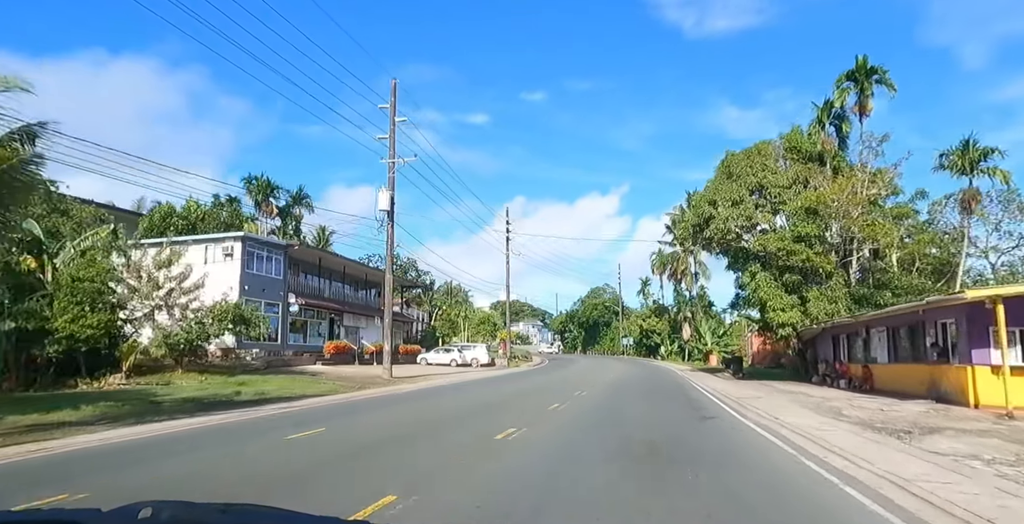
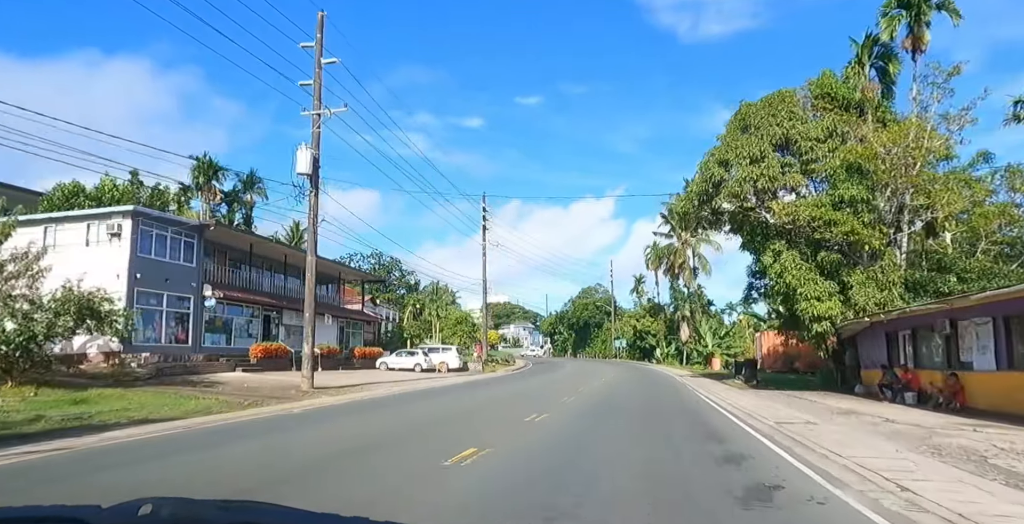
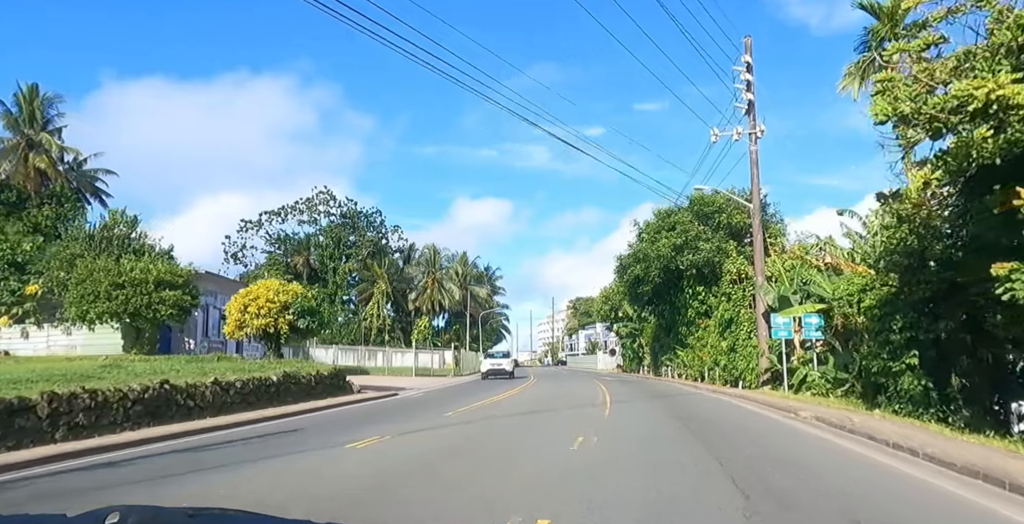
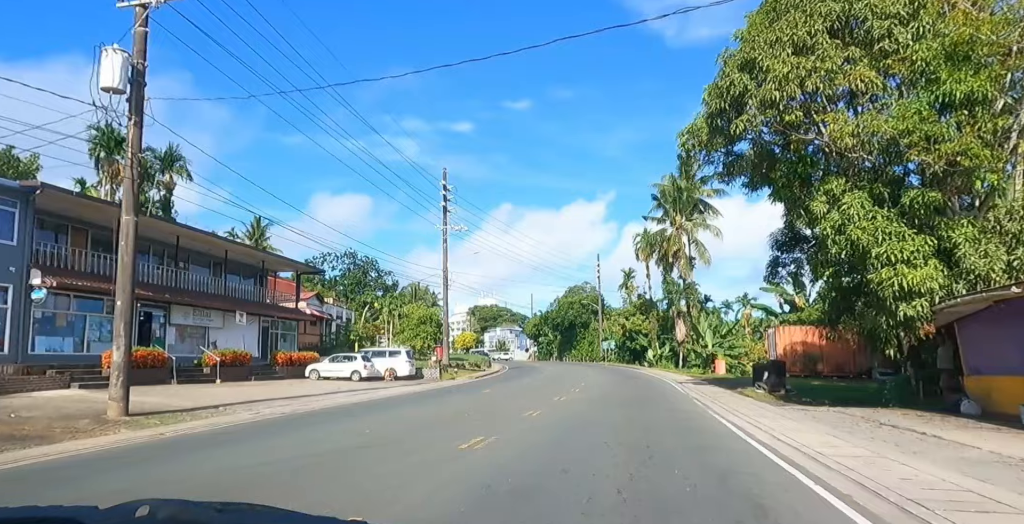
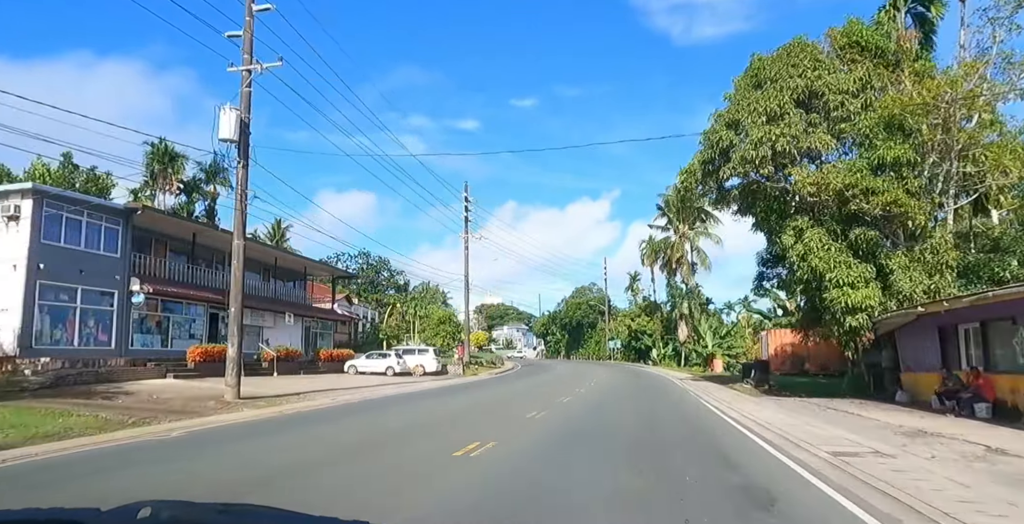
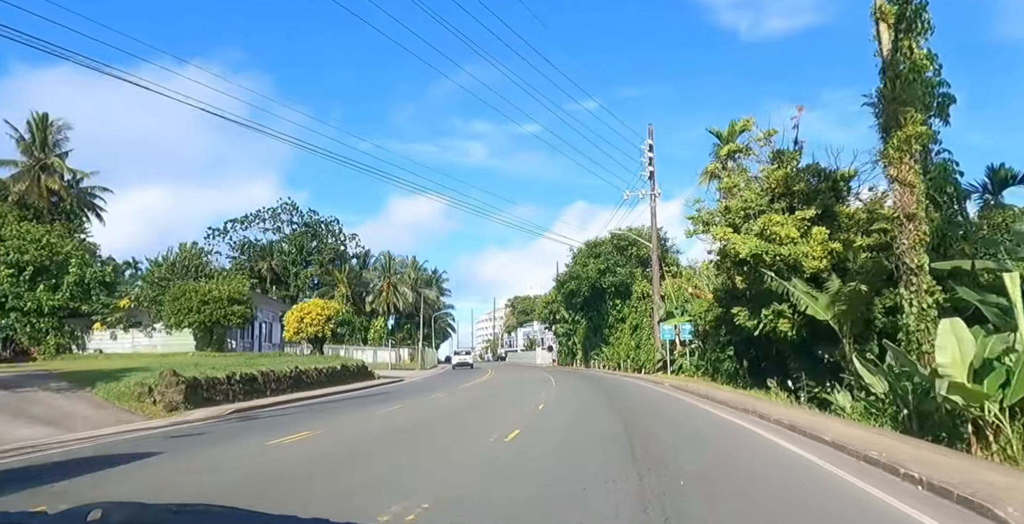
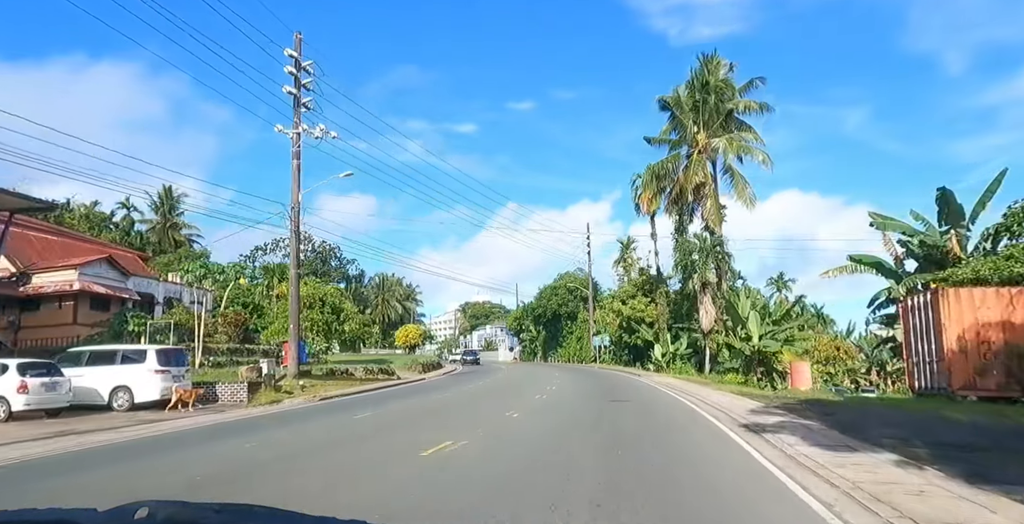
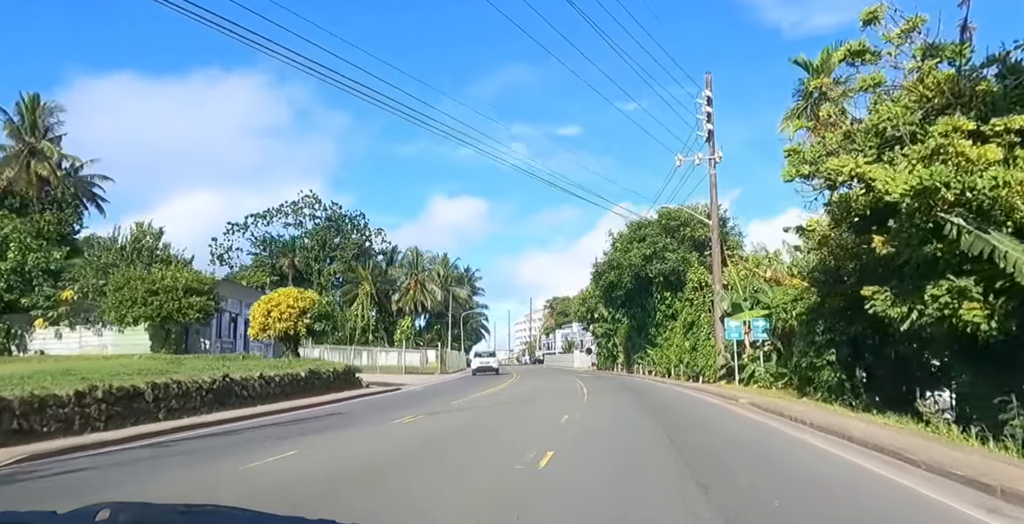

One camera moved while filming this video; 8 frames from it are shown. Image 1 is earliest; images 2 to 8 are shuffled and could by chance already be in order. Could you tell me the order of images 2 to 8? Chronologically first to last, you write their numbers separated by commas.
2, 5, 4, 7, 6, 8, 3
